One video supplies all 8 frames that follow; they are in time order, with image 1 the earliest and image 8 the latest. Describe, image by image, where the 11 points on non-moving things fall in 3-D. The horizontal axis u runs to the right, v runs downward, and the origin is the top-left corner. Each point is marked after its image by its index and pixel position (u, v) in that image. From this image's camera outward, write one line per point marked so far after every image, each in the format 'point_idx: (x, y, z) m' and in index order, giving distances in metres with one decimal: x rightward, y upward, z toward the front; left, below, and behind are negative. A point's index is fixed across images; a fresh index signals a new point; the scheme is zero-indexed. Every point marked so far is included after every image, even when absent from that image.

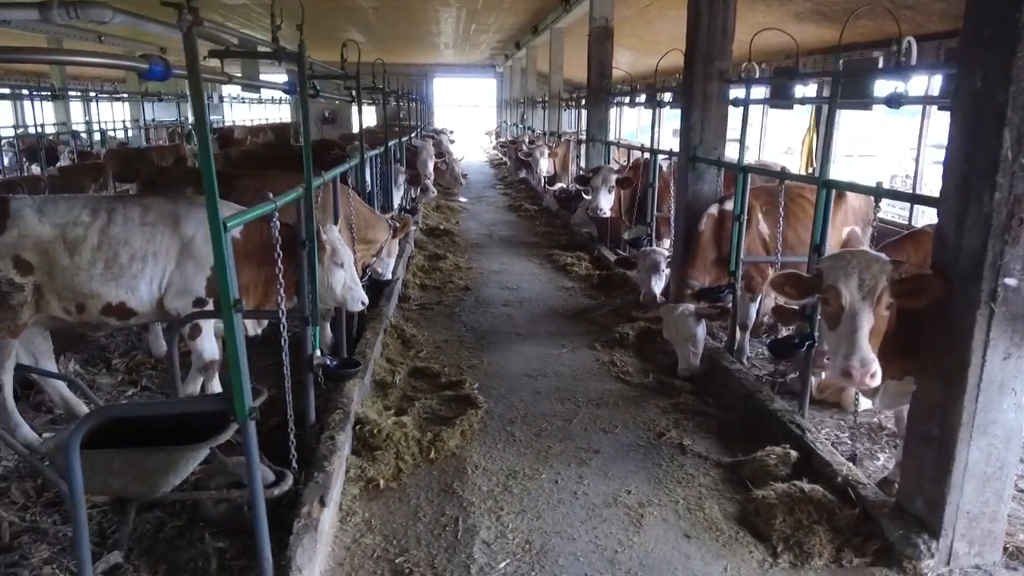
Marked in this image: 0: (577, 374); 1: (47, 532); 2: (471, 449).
0: (+0.4, -0.6, +4.8) m
1: (-2.0, -1.0, +3.1) m
2: (-0.2, -0.8, +3.8) m
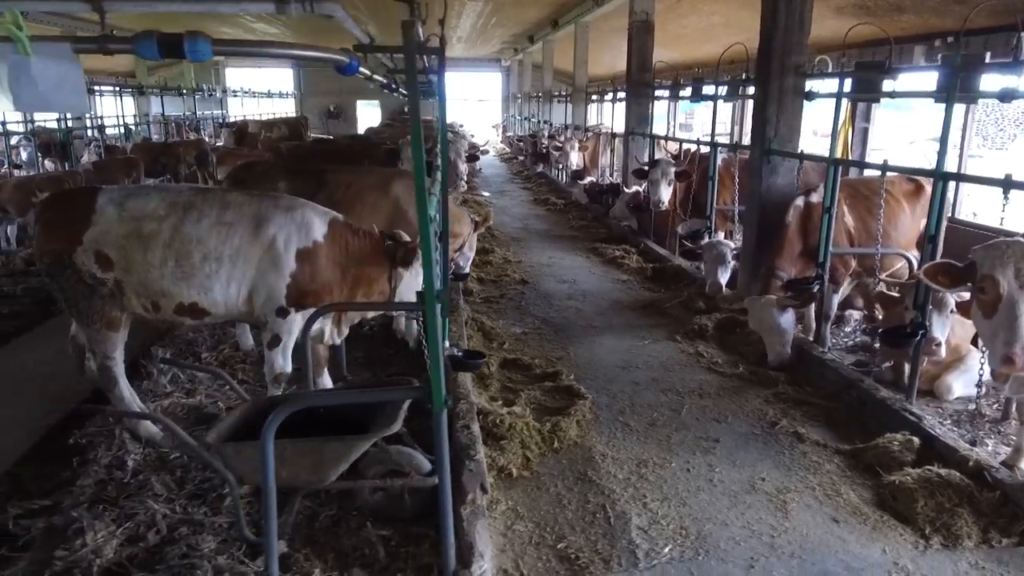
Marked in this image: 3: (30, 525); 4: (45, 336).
0: (+1.1, -0.5, +4.9) m
1: (-1.3, -1.0, +3.1) m
2: (+0.4, -0.8, +3.9) m
3: (-2.1, -1.1, +3.2) m
4: (-3.7, -0.4, +5.7) m
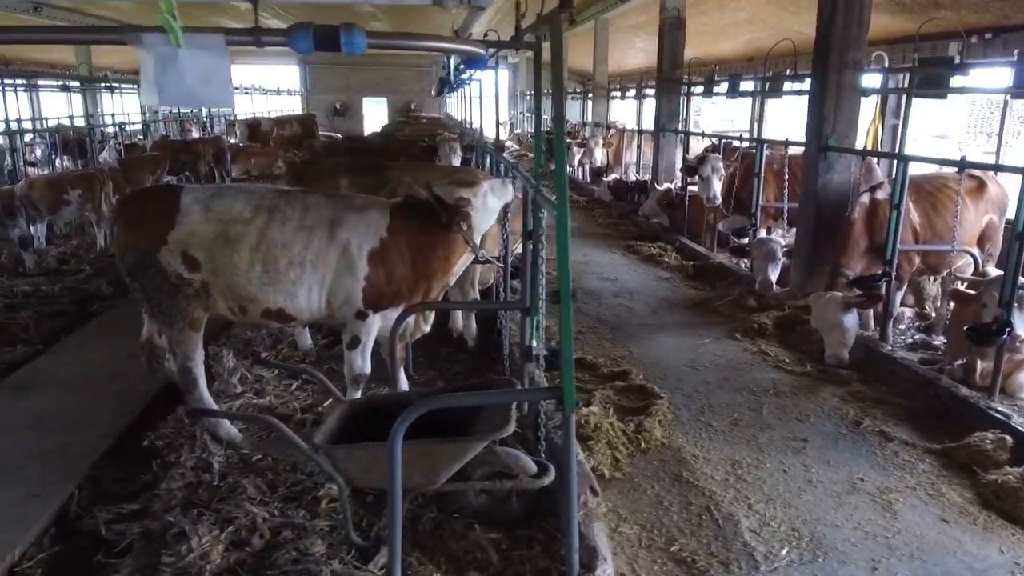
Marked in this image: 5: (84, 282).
0: (+1.5, -0.5, +4.9) m
1: (-0.9, -1.0, +3.1) m
2: (+0.9, -0.8, +3.8) m
3: (-1.7, -1.1, +3.2) m
4: (-3.2, -0.4, +5.6) m
5: (-4.3, +0.1, +7.2) m
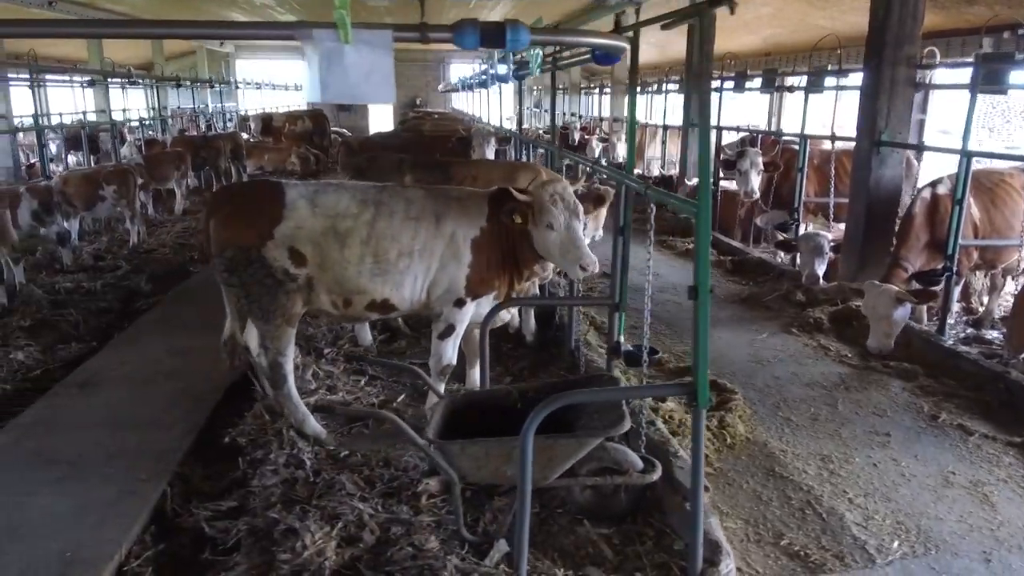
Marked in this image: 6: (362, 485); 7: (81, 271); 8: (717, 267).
0: (+1.9, -0.5, +4.9) m
1: (-0.4, -1.0, +3.1) m
2: (+1.3, -0.8, +3.8) m
3: (-1.2, -1.0, +3.1) m
4: (-2.8, -0.4, +5.6) m
5: (-3.9, +0.1, +7.1) m
6: (-0.7, -0.9, +3.3) m
7: (-4.3, +0.2, +7.2) m
8: (+2.1, +0.2, +7.4) m
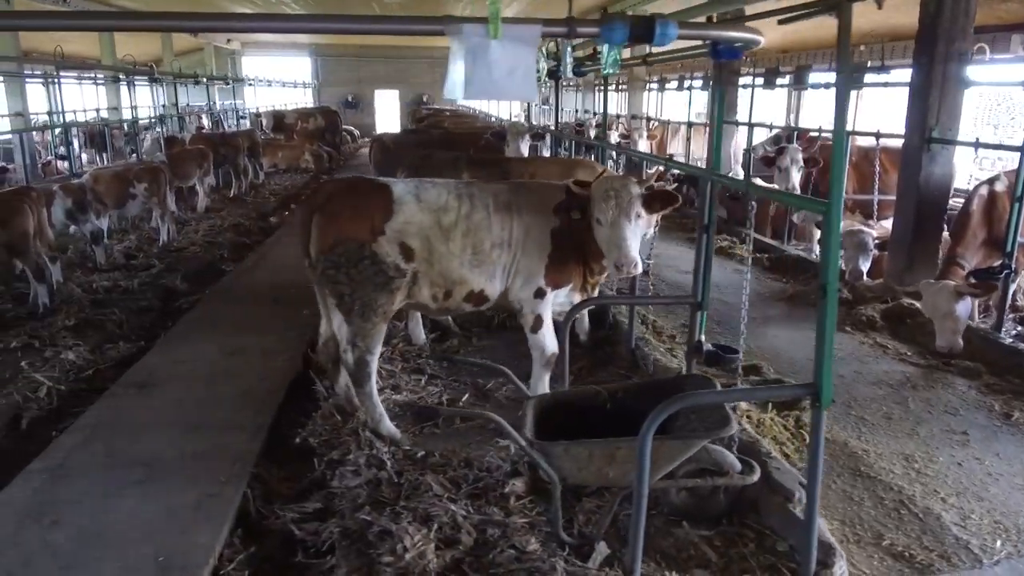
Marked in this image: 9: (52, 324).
0: (+2.3, -0.5, +4.9) m
1: (0.0, -1.0, +3.0) m
2: (+1.7, -0.8, +3.8) m
3: (-0.8, -1.0, +3.1) m
4: (-2.4, -0.3, +5.5) m
5: (-3.5, +0.1, +7.1) m
6: (-0.3, -0.9, +3.3) m
7: (-3.9, +0.2, +7.1) m
8: (+2.5, +0.2, +7.4) m
9: (-3.5, -0.3, +5.5) m
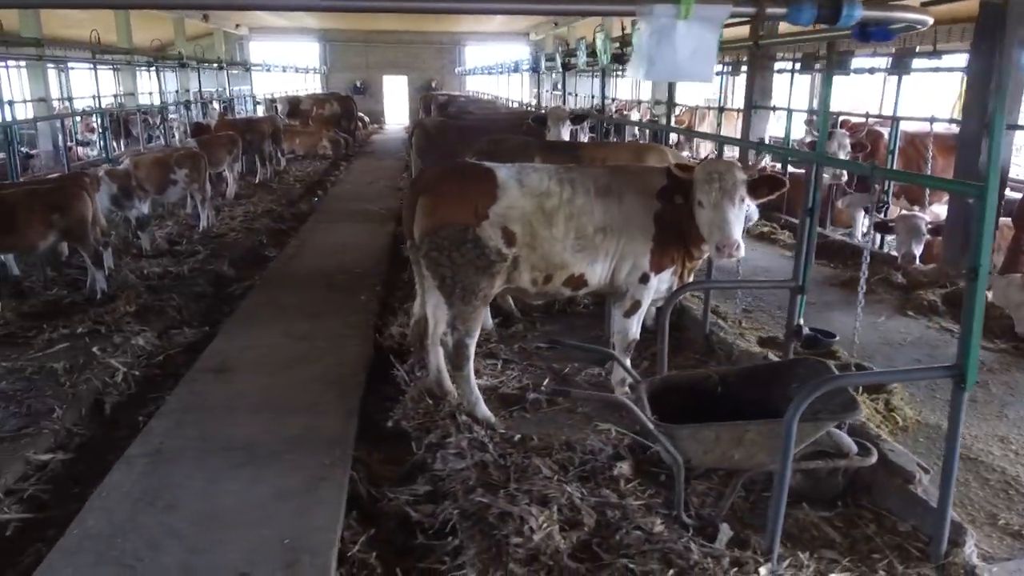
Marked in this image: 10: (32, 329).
0: (+2.8, -0.4, +4.9) m
1: (+0.5, -0.9, +3.0) m
2: (+2.2, -0.7, +3.8) m
3: (-0.3, -1.0, +3.1) m
4: (-2.0, -0.2, +5.5) m
5: (-3.0, +0.2, +7.0) m
6: (+0.2, -0.8, +3.3) m
7: (-3.4, +0.3, +7.1) m
8: (+3.0, +0.4, +7.4) m
9: (-3.1, -0.2, +5.5) m
10: (-3.5, -0.3, +5.2) m
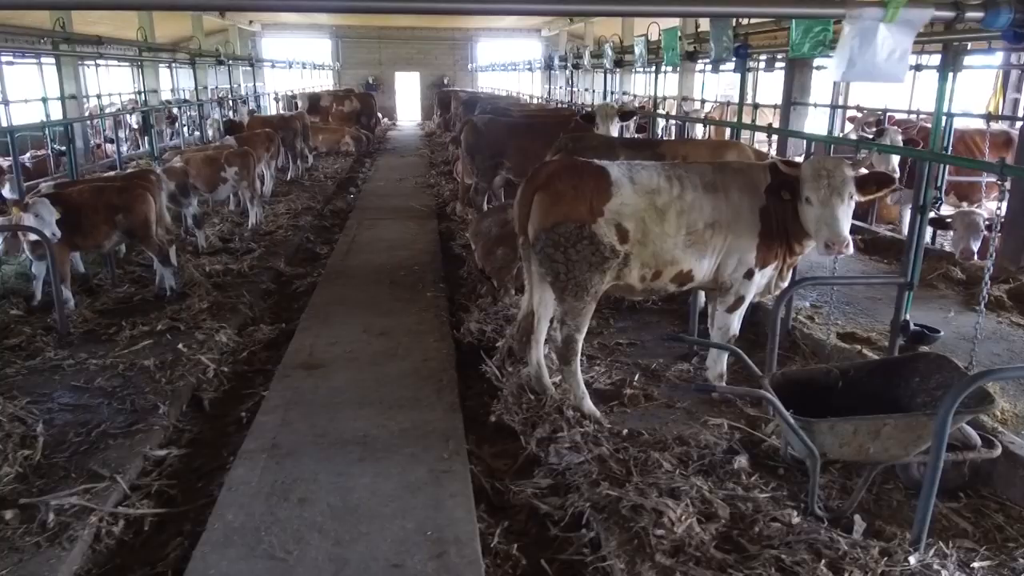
0: (+3.4, -0.3, +5.0) m
1: (+1.1, -0.9, +3.1) m
2: (+2.8, -0.6, +3.9) m
3: (+0.2, -1.0, +3.2) m
4: (-1.4, -0.2, +5.6) m
5: (-2.5, +0.3, +7.1) m
6: (+0.8, -0.8, +3.4) m
7: (-2.9, +0.3, +7.1) m
8: (+3.5, +0.4, +7.5) m
9: (-2.5, -0.1, +5.6) m
10: (-2.9, -0.3, +5.2) m
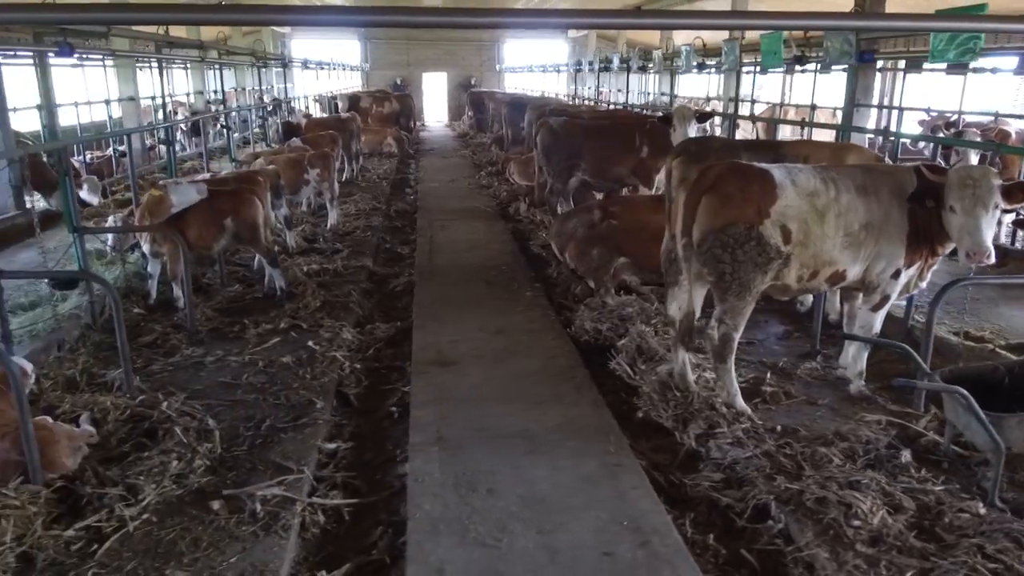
0: (+4.2, -0.3, +5.1) m
1: (+1.9, -0.9, +3.2) m
2: (+3.6, -0.7, +4.0) m
3: (+1.1, -1.0, +3.3) m
4: (-0.5, -0.2, +5.7) m
5: (-1.6, +0.3, +7.2) m
6: (+1.6, -0.8, +3.5) m
7: (-2.0, +0.3, +7.2) m
8: (+4.4, +0.4, +7.6) m
9: (-1.7, -0.1, +5.7) m
10: (-2.1, -0.3, +5.4) m
